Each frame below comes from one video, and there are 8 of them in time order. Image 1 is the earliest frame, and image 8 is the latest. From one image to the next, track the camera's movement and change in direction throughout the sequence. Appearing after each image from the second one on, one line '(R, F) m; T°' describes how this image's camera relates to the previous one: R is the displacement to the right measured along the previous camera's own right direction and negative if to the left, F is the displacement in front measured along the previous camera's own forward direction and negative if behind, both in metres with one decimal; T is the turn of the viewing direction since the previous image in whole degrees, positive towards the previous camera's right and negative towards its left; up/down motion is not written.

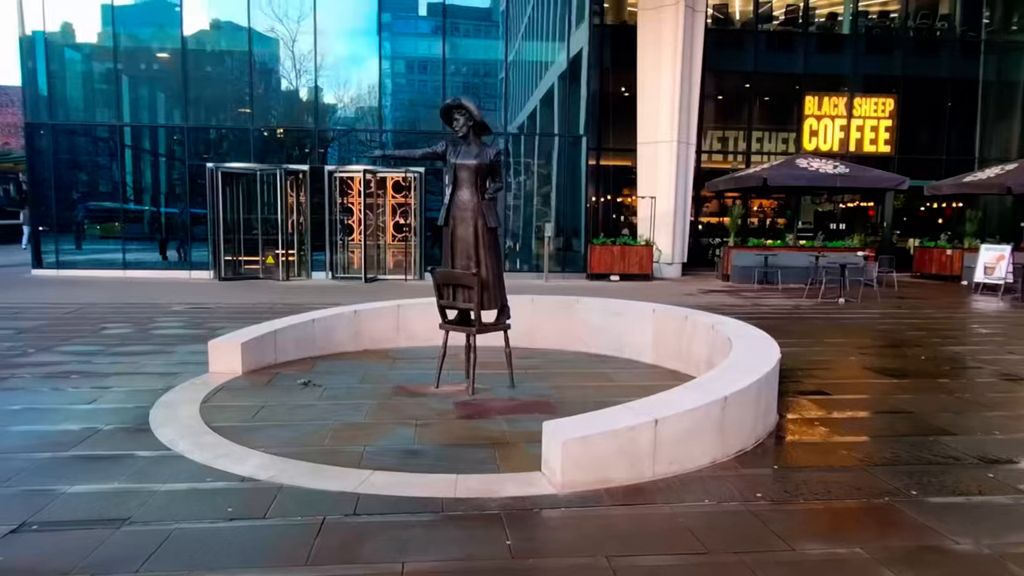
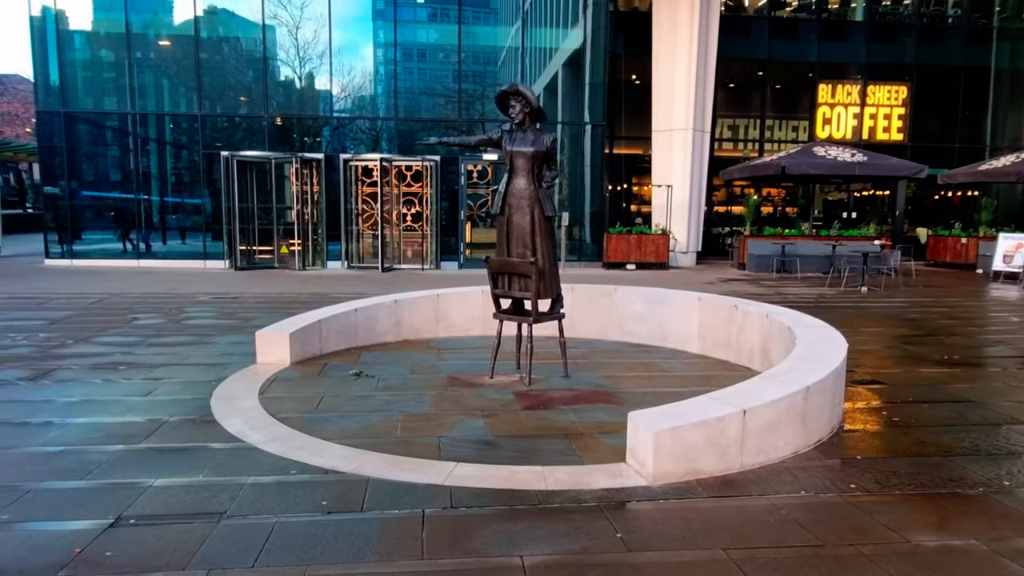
(-0.5, +0.1) m; 0°
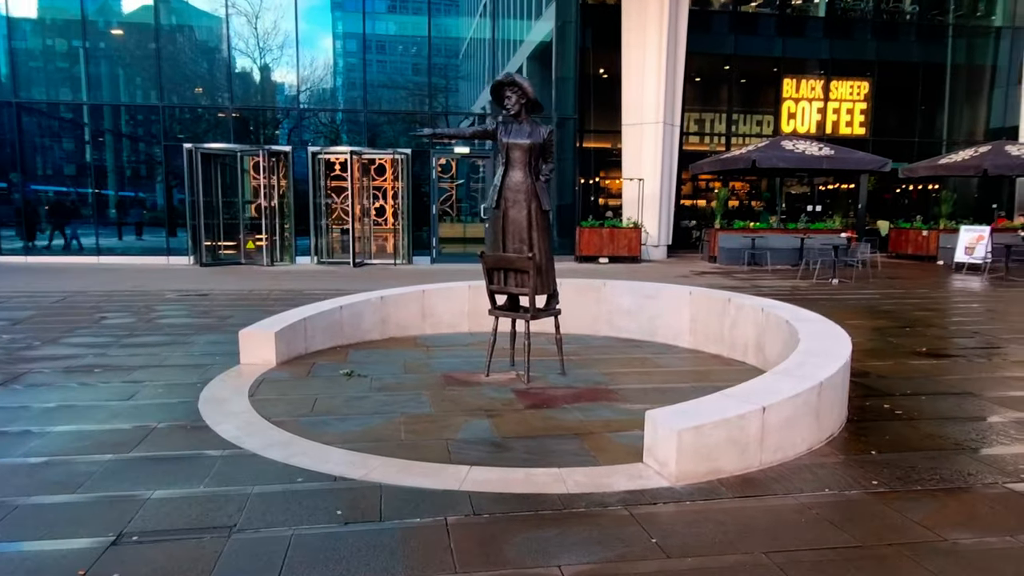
(-0.3, +0.2) m; +3°
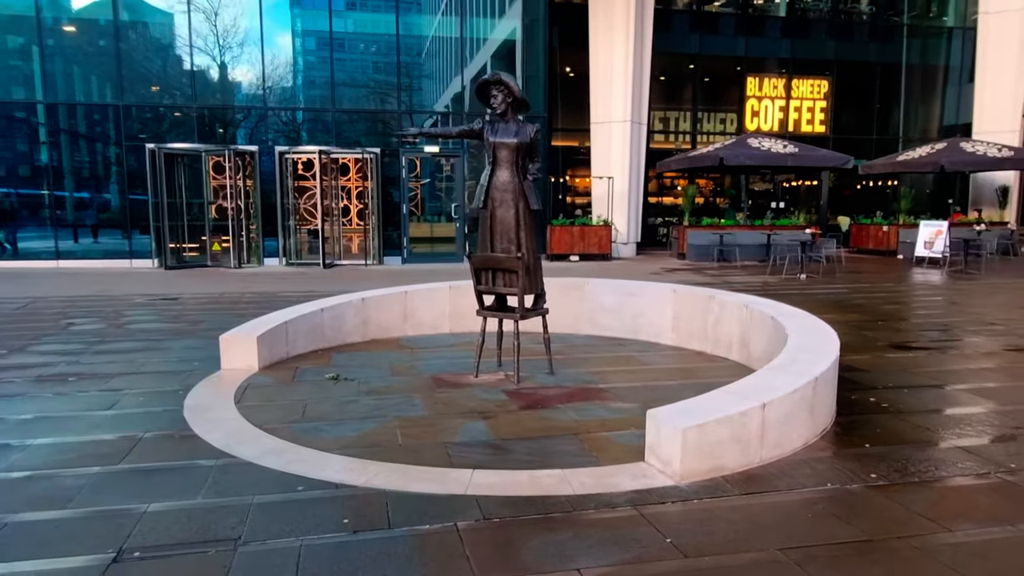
(-0.2, 0.0) m; +3°
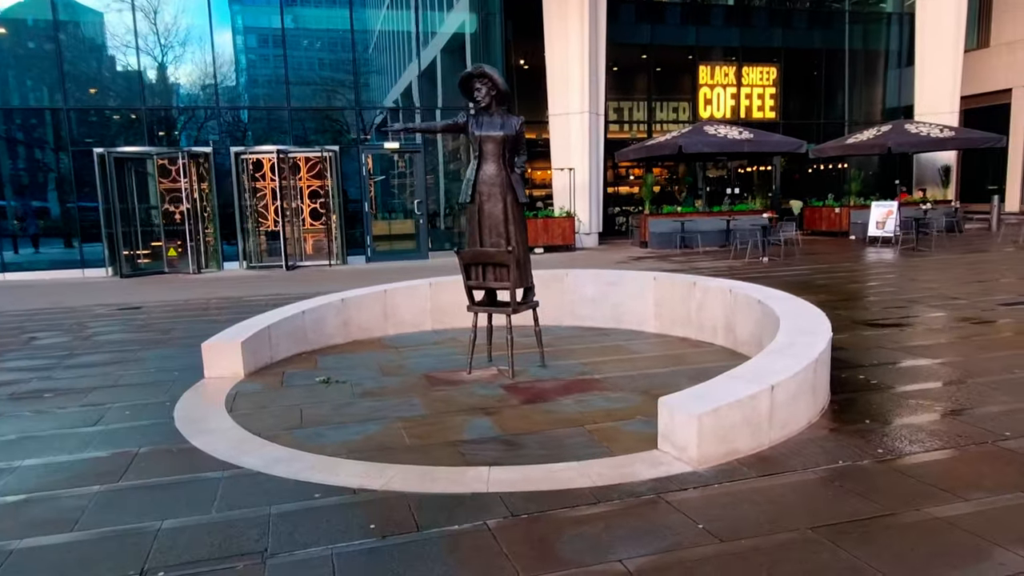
(-0.3, 0.0) m; +4°
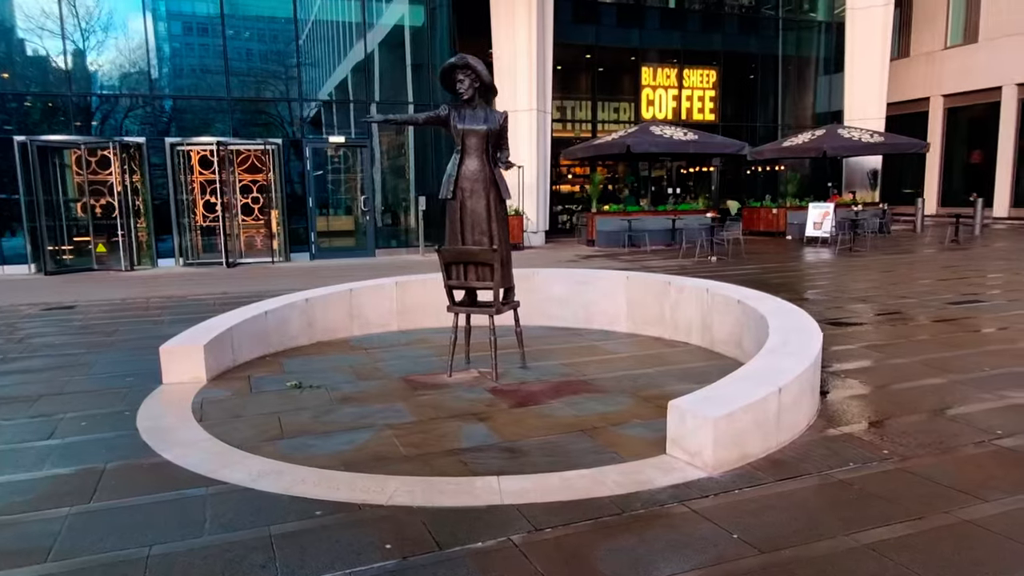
(-0.4, +0.2) m; +5°
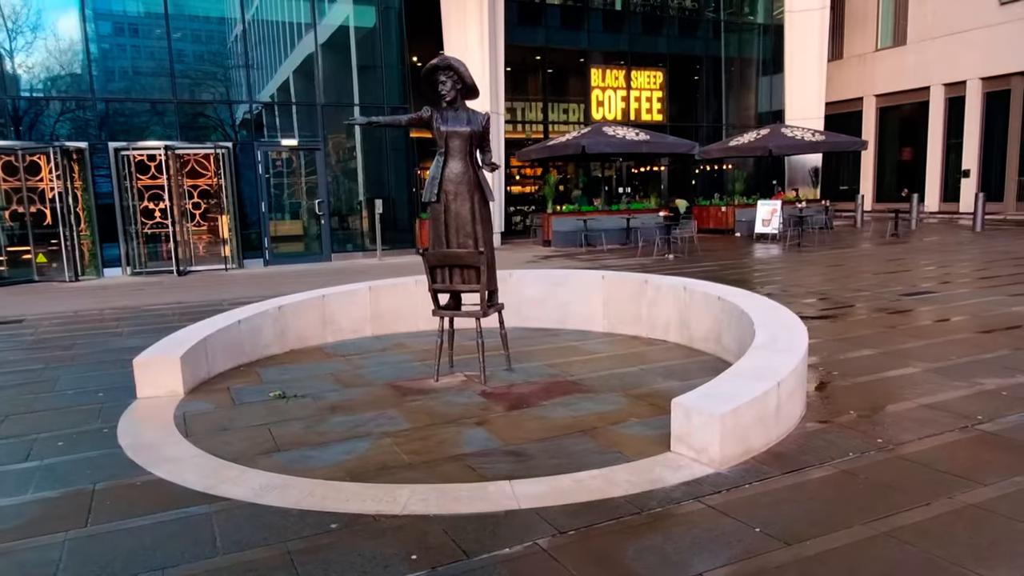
(-0.3, 0.0) m; +4°
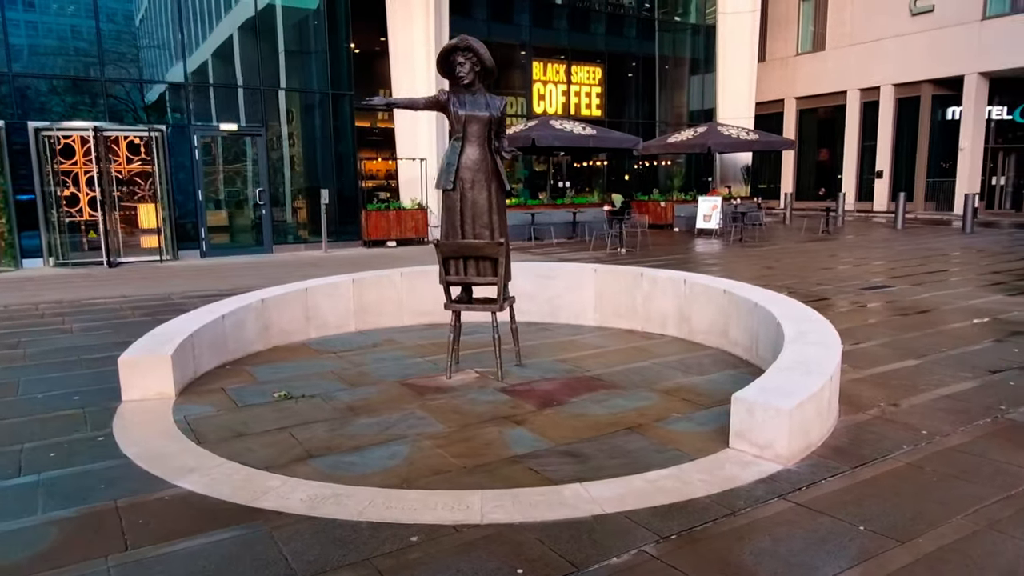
(-0.8, +0.3) m; +6°
